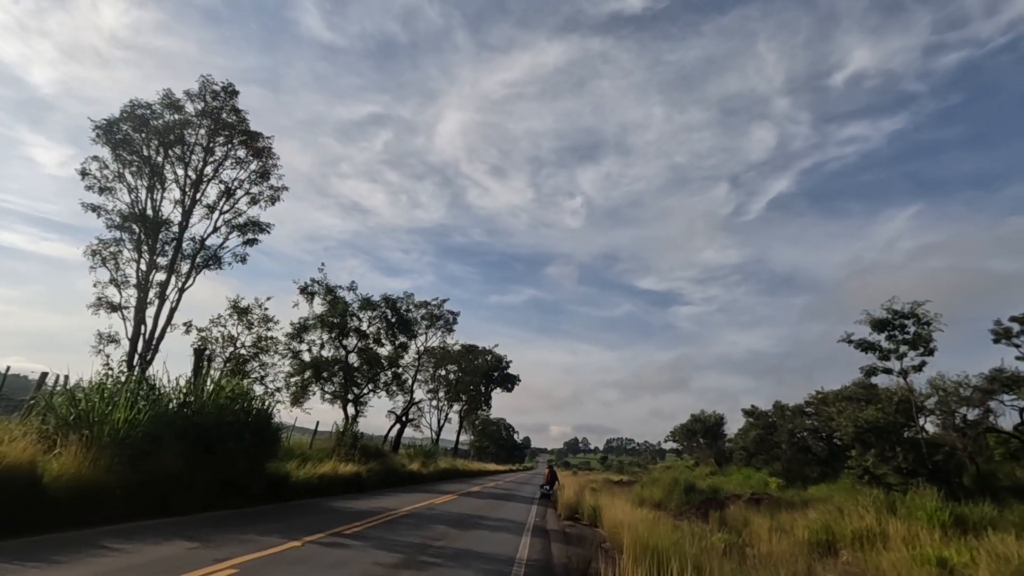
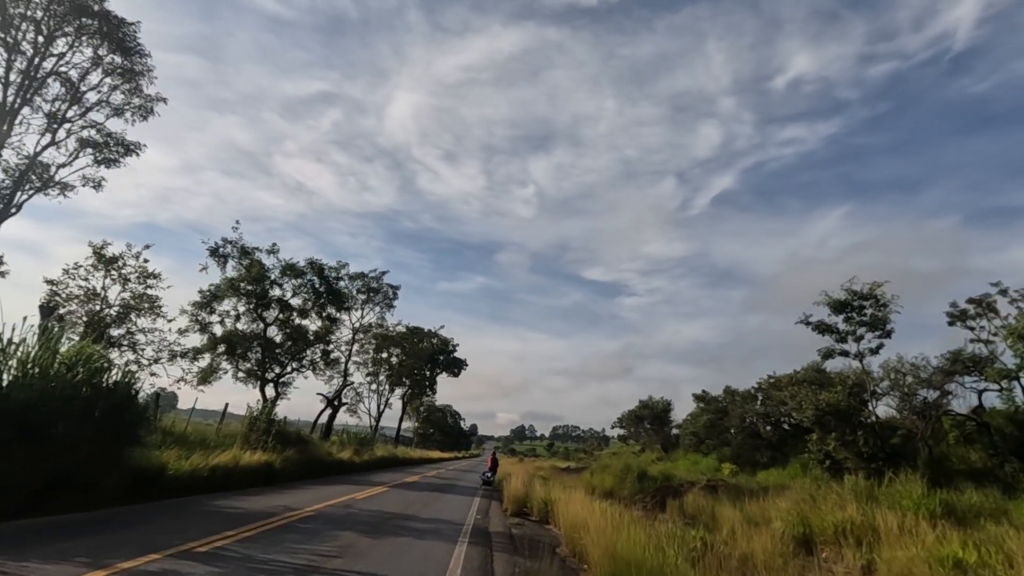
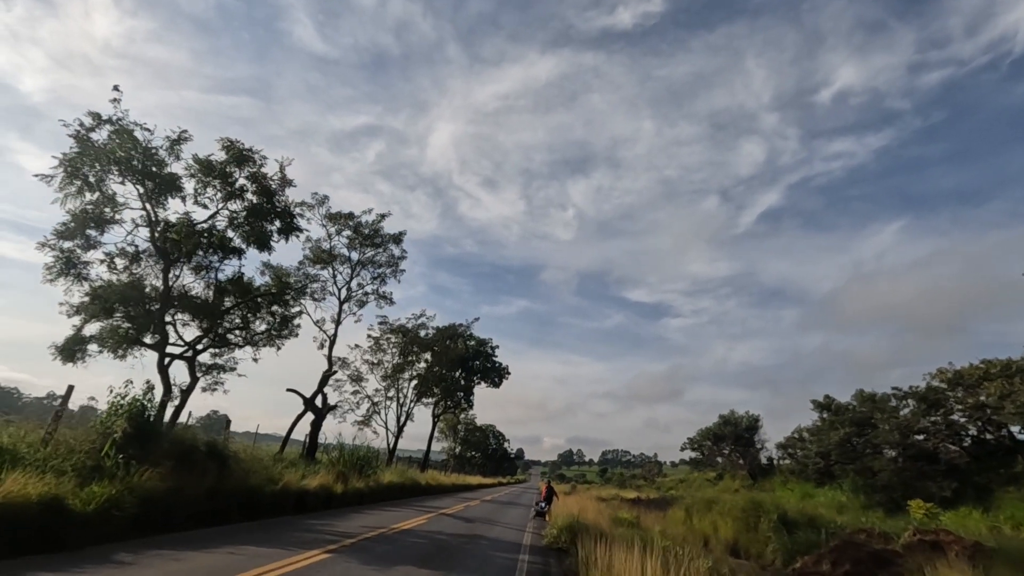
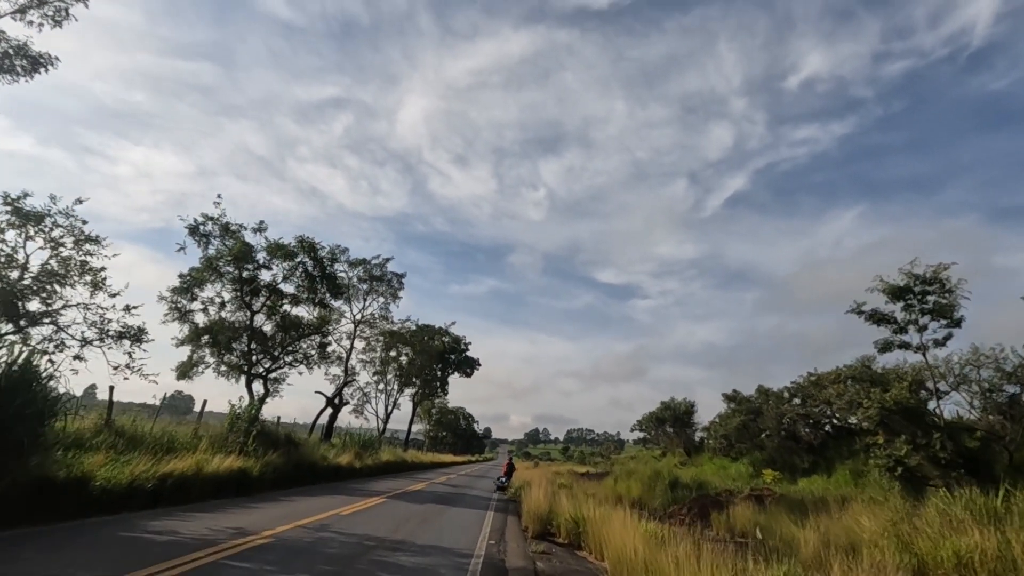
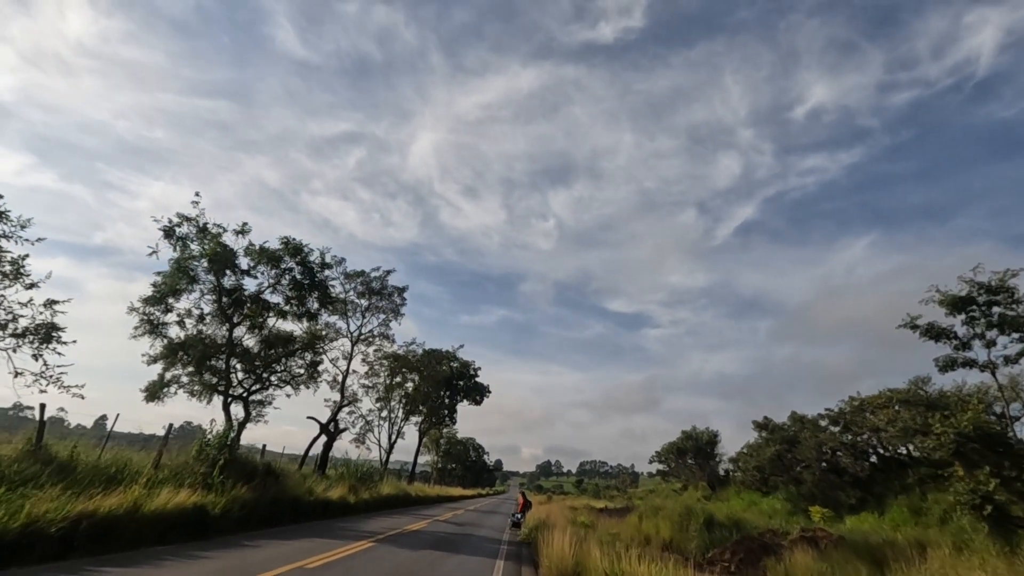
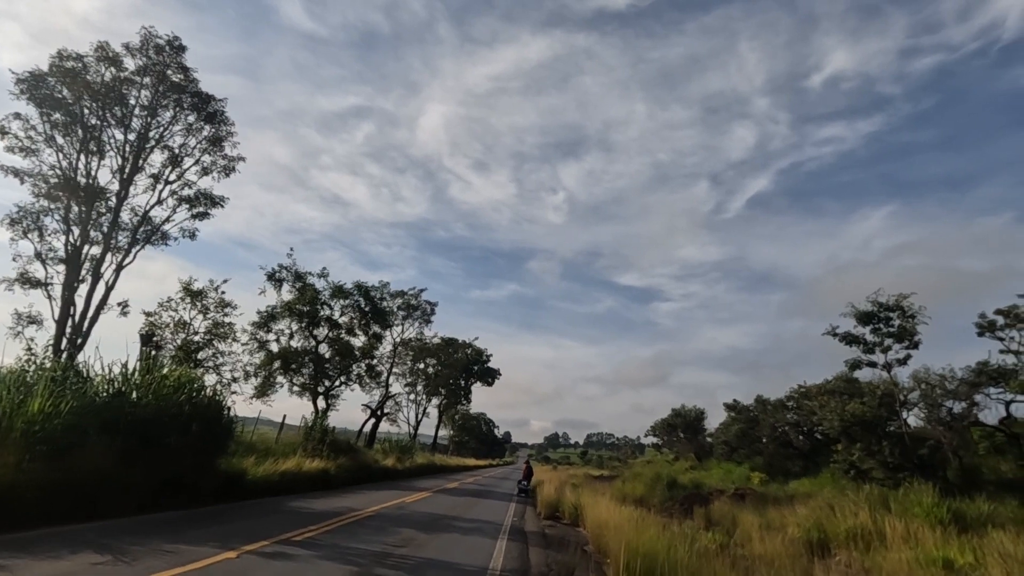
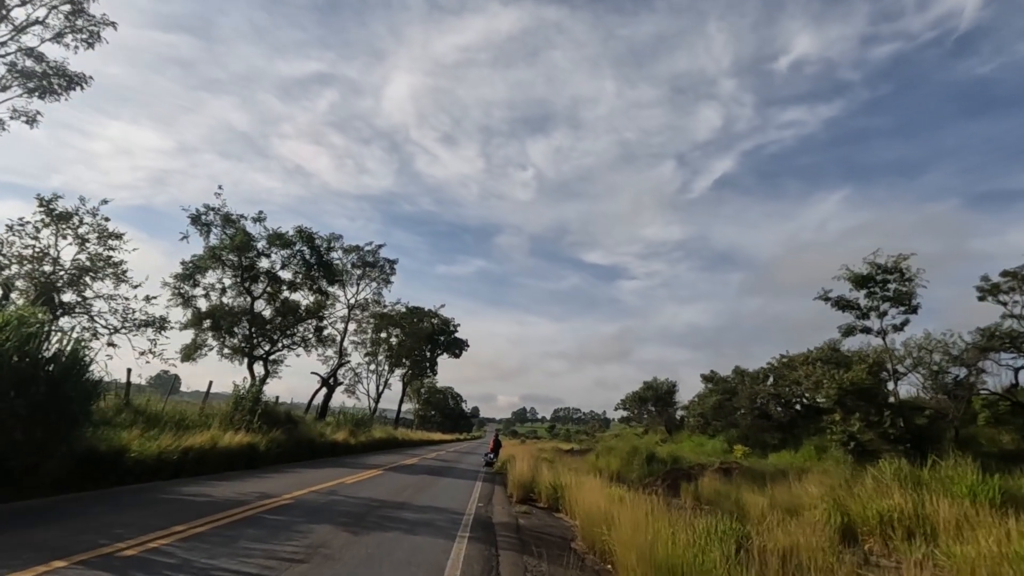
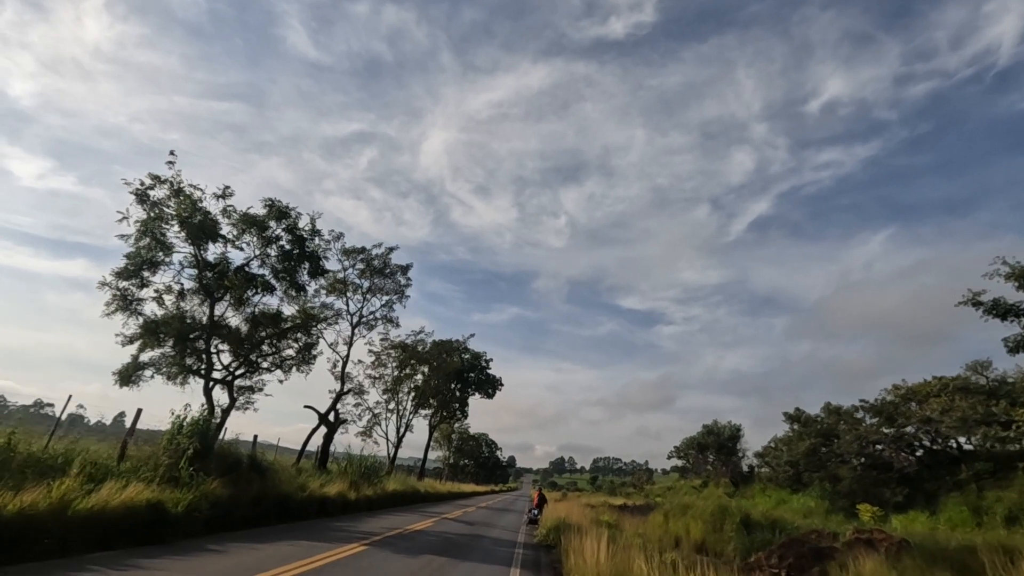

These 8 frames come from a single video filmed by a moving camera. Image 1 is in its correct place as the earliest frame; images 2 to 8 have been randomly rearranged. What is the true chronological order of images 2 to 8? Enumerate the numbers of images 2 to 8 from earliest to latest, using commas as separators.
6, 2, 7, 4, 5, 8, 3
